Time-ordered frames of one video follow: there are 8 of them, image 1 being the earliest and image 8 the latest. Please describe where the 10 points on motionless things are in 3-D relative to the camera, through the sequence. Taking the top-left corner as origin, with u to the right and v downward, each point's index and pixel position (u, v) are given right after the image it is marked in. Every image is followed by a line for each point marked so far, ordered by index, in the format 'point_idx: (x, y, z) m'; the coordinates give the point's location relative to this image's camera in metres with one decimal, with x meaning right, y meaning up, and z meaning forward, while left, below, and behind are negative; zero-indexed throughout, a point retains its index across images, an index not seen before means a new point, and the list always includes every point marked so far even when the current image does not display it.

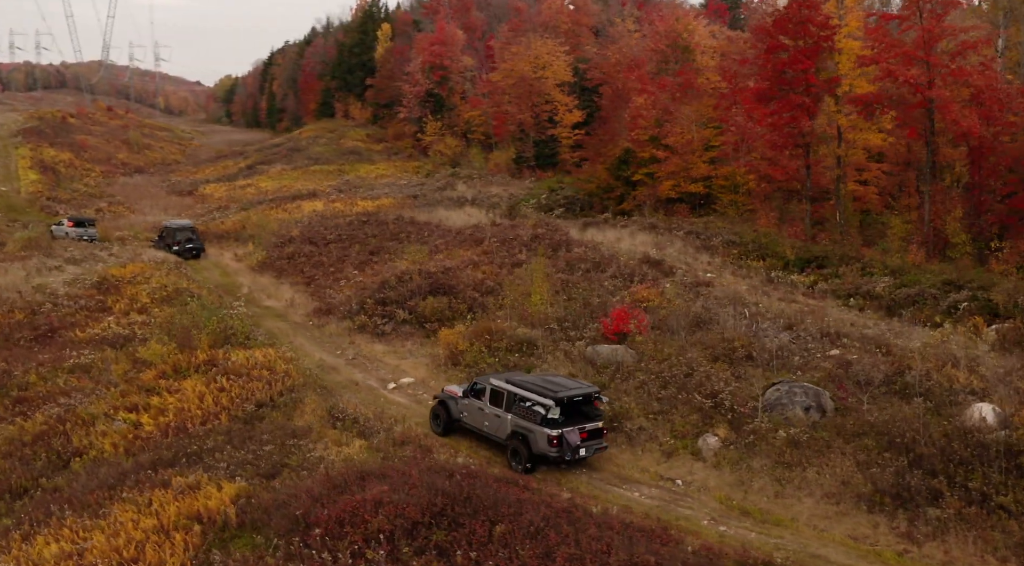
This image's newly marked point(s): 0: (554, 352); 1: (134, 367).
0: (+0.8, -1.3, +16.1) m
1: (-8.8, -2.0, +19.3) m
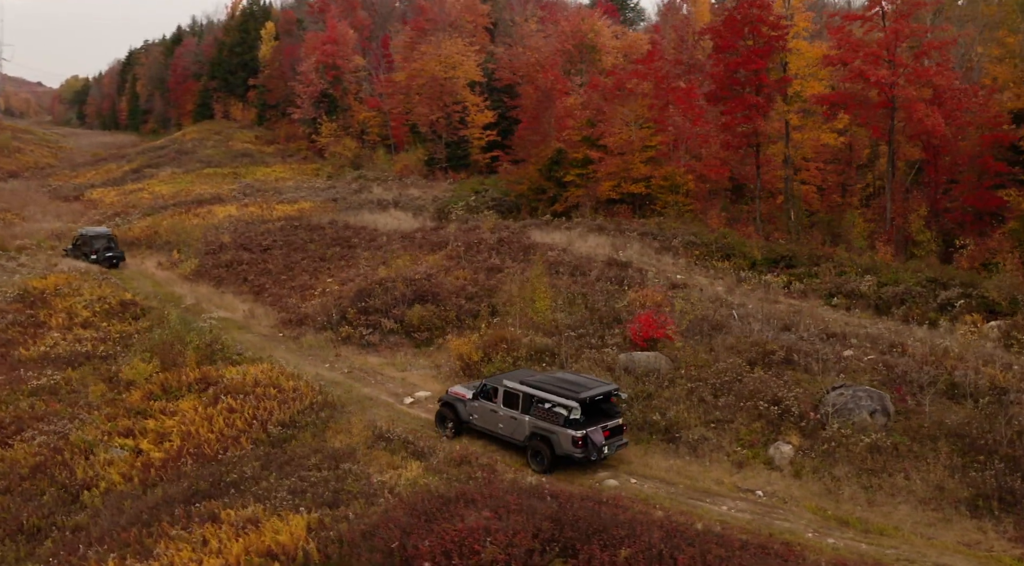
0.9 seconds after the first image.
0: (+1.3, -1.4, +15.6) m
1: (-8.6, -2.3, +17.9) m
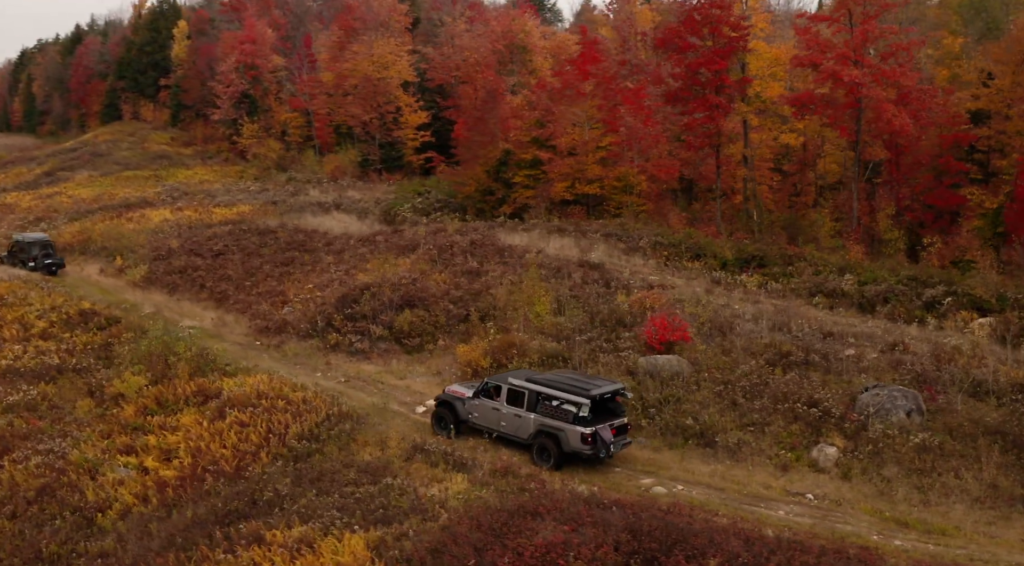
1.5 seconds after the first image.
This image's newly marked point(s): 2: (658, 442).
0: (+1.6, -1.5, +15.5) m
1: (-8.5, -2.5, +17.0) m
2: (+2.2, -2.4, +12.7) m
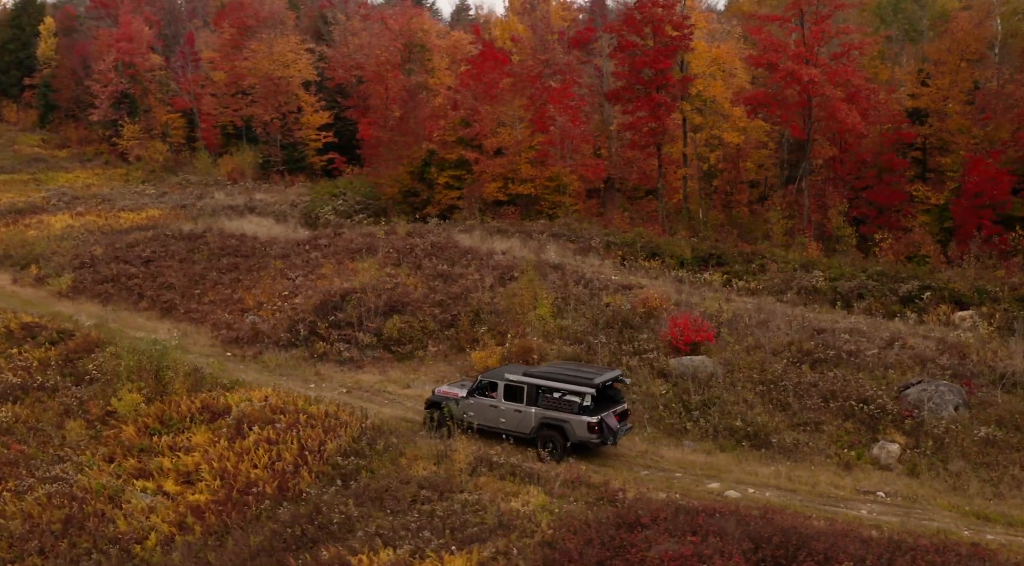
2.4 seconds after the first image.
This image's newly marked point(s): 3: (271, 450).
0: (+2.0, -1.5, +15.3) m
1: (-8.1, -2.7, +15.9) m
2: (+2.9, -2.5, +12.6) m
3: (-3.7, -2.6, +12.8) m
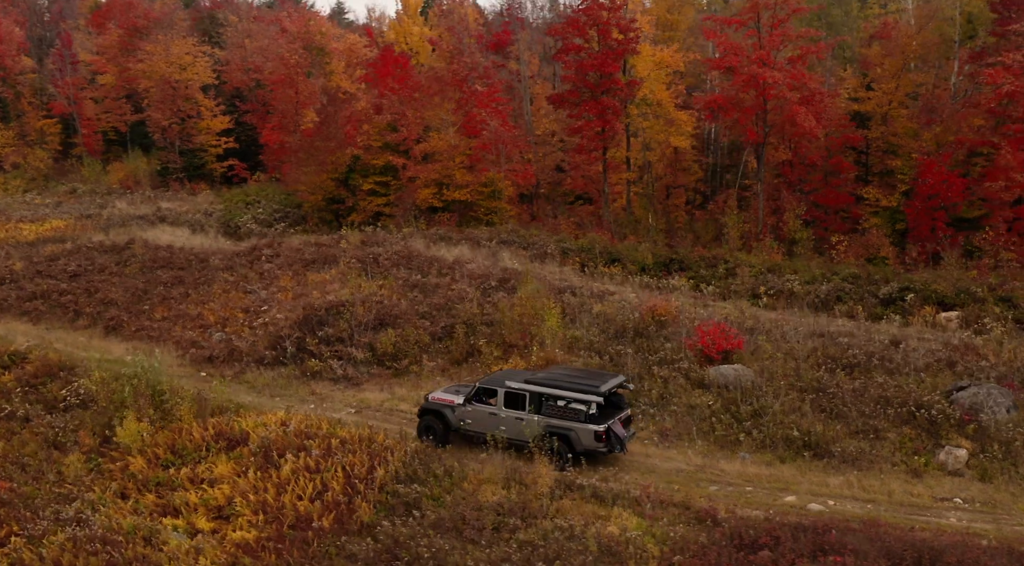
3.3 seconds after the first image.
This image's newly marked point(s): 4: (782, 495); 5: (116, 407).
0: (+2.6, -1.7, +15.1) m
1: (-7.5, -3.1, +14.7) m
2: (+3.8, -2.6, +12.5) m
3: (-2.9, -2.8, +12.0) m
4: (+3.7, -2.9, +11.2) m
5: (-7.5, -2.4, +15.9) m
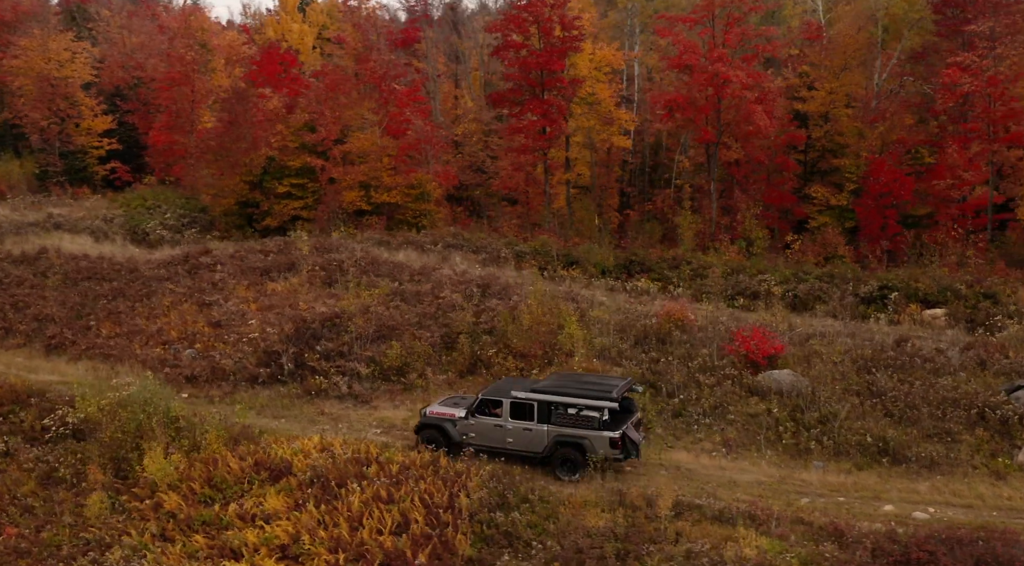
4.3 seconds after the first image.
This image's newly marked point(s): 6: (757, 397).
0: (+3.4, -1.8, +14.8) m
1: (-6.6, -3.4, +13.3) m
2: (+4.9, -2.7, +12.4) m
3: (-1.7, -3.1, +11.2) m
4: (+4.9, -3.0, +11.1) m
5: (-6.7, -2.8, +14.5) m
6: (+4.2, -1.9, +14.2) m
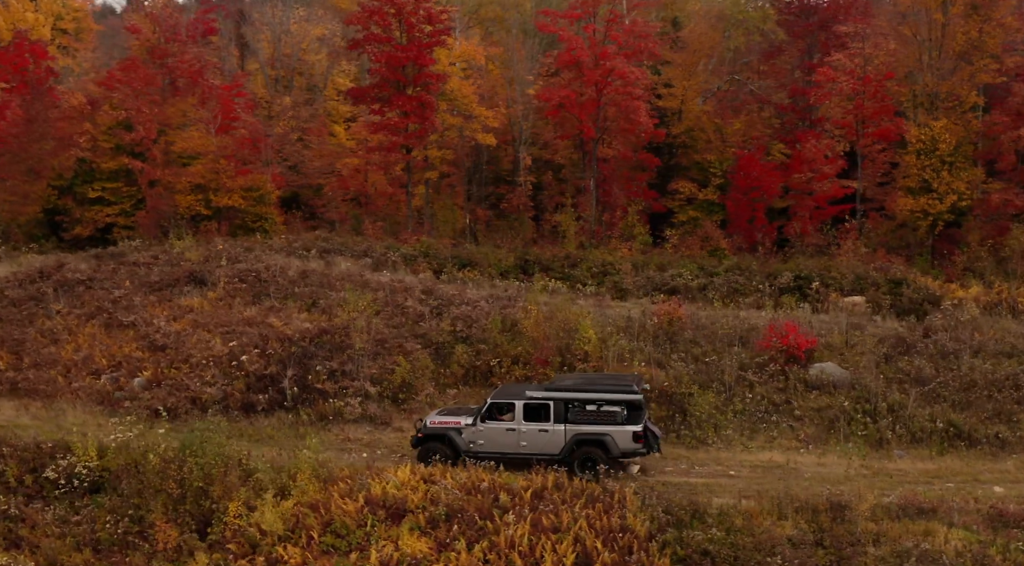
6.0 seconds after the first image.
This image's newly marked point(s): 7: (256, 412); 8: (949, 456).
0: (+4.7, -1.9, +15.3) m
1: (-4.6, -3.8, +11.7) m
2: (+6.7, -2.7, +13.2) m
3: (+0.6, -3.3, +10.6) m
4: (+7.0, -3.0, +12.0) m
5: (-5.0, -3.2, +12.9) m
6: (+5.6, -1.9, +14.8) m
7: (-5.8, -2.8, +18.5) m
8: (+7.1, -2.7, +13.0) m
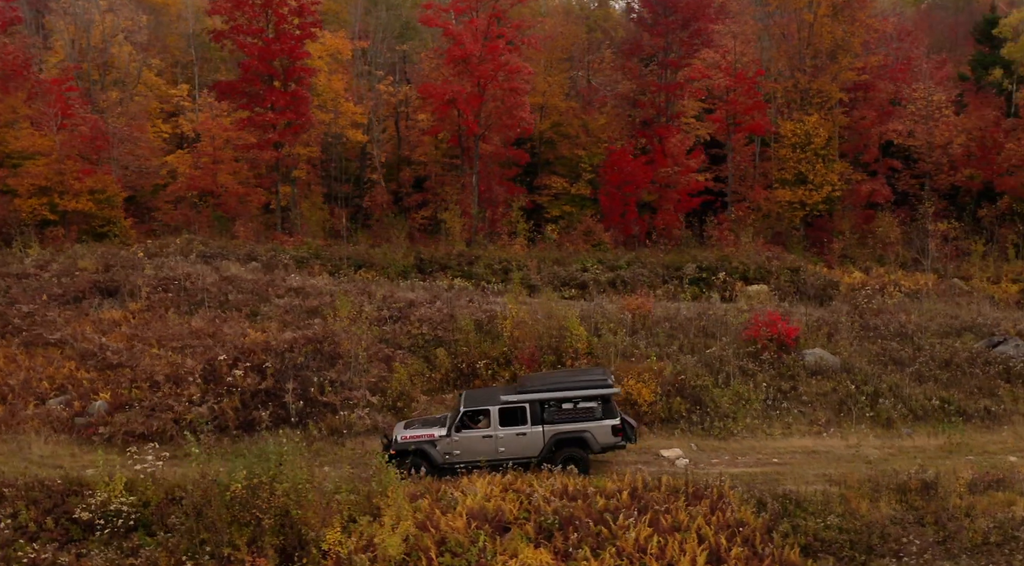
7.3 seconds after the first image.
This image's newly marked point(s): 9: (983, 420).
0: (+5.4, -1.8, +16.1) m
1: (-3.1, -4.0, +11.0) m
2: (+7.8, -2.5, +14.4) m
3: (+2.2, -3.4, +10.8) m
4: (+8.3, -2.8, +13.3) m
5: (-3.7, -3.4, +12.1) m
6: (+6.4, -1.8, +15.9) m
7: (-5.4, -3.1, +17.5) m
8: (+8.2, -2.5, +14.3) m
9: (+8.9, -2.4, +14.4) m
